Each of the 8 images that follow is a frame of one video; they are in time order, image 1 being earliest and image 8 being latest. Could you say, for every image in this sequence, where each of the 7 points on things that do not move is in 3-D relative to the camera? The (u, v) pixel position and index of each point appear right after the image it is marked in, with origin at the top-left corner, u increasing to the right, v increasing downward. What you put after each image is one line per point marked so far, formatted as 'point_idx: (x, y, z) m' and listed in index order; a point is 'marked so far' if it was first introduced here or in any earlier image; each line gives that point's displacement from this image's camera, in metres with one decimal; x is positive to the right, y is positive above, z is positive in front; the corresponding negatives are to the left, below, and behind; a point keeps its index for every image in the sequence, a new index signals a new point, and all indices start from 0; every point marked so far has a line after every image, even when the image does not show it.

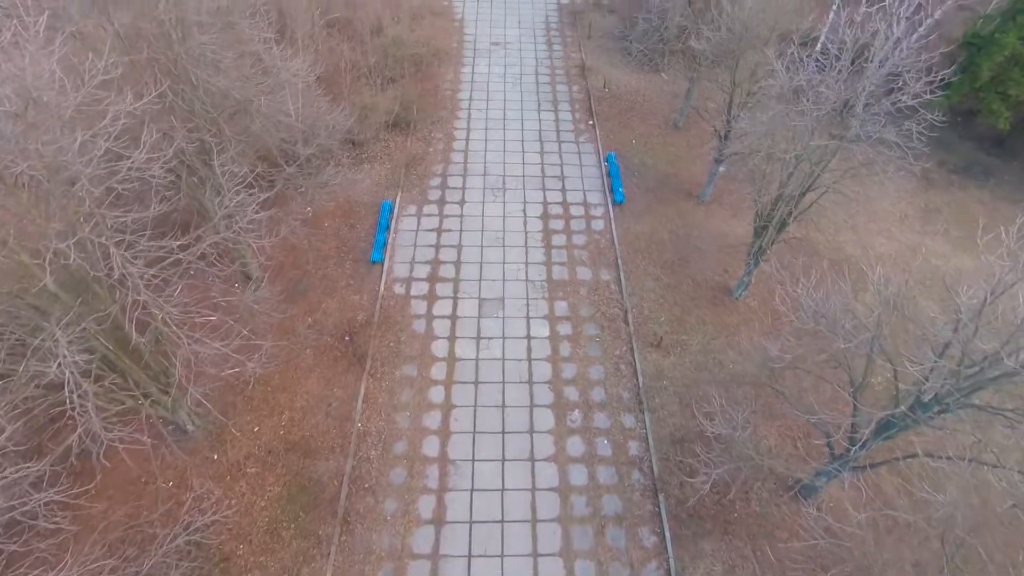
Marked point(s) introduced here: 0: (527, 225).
0: (+0.3, +1.3, +11.0) m
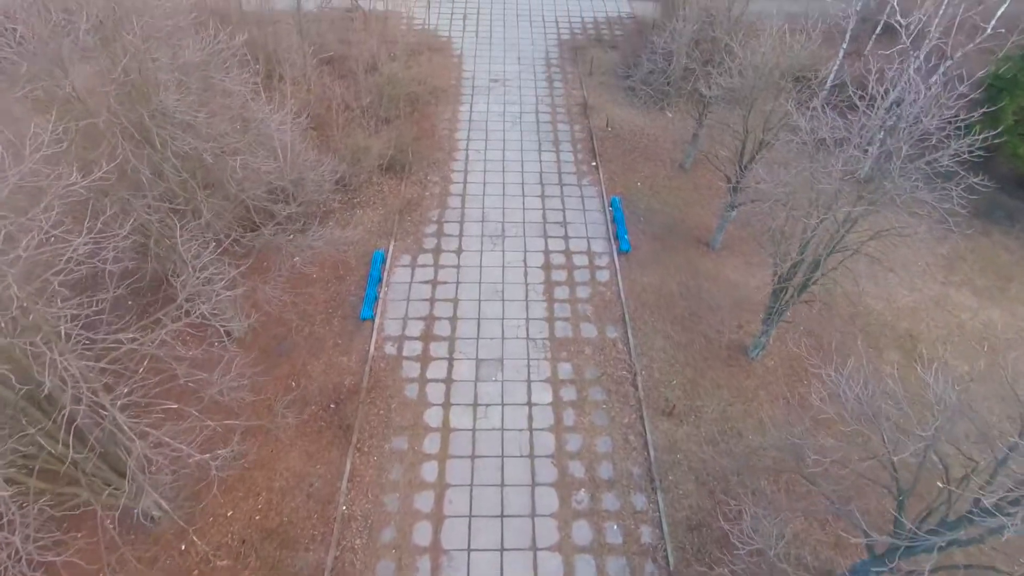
0: (+0.3, +0.2, +10.3) m
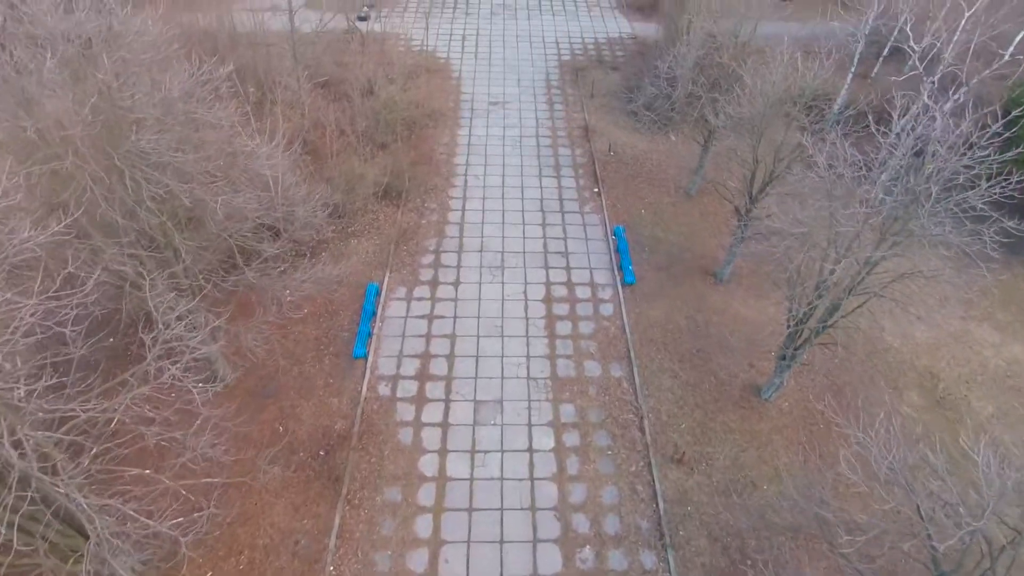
0: (+0.3, -0.4, +9.9) m
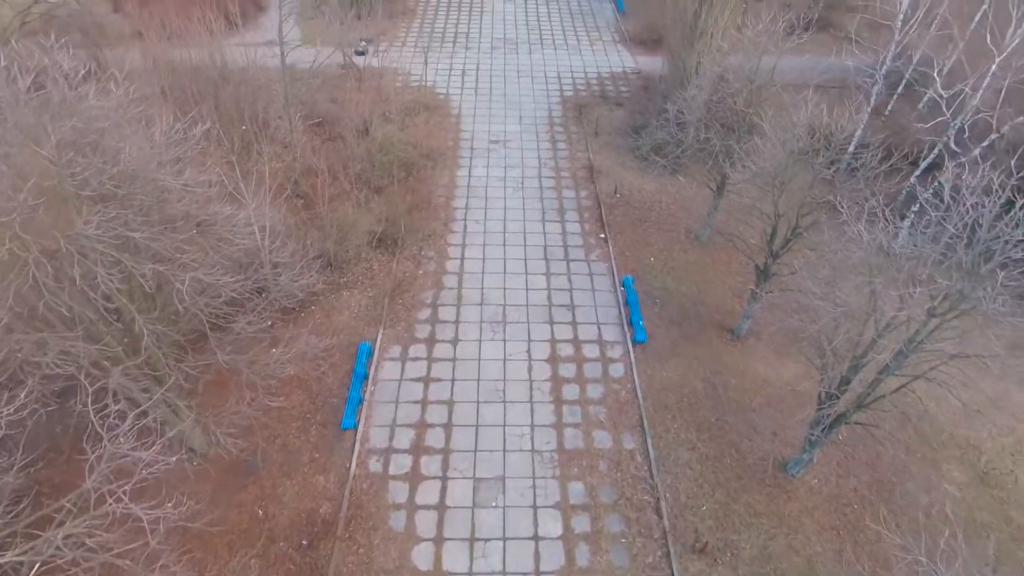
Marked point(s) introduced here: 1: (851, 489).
0: (+0.3, -1.4, +9.2) m
1: (+4.9, -2.9, +7.7) m
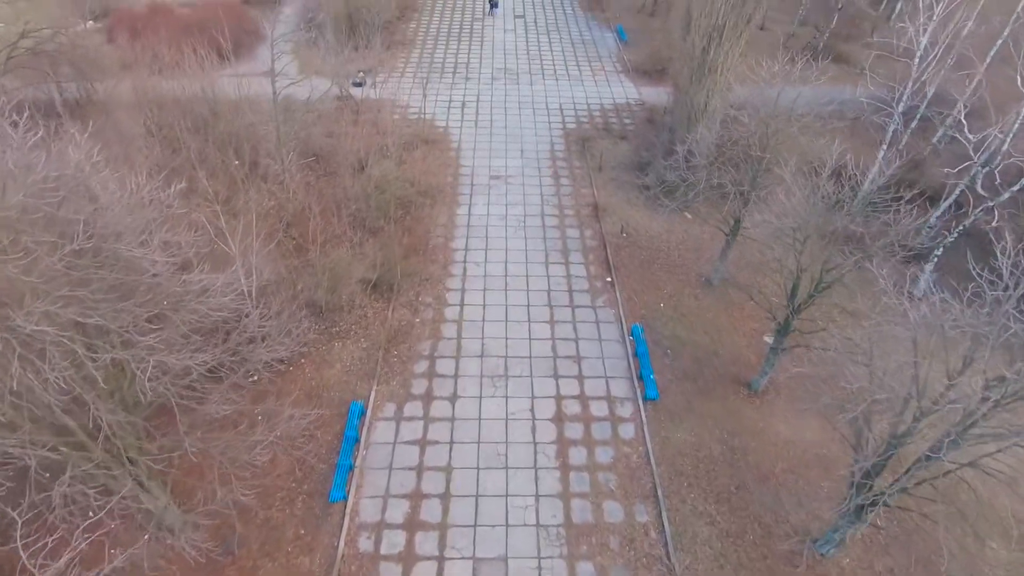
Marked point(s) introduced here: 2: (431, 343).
0: (+0.4, -2.3, +8.5) m
1: (+5.0, -3.7, +7.0) m
2: (-1.5, -1.0, +9.8) m
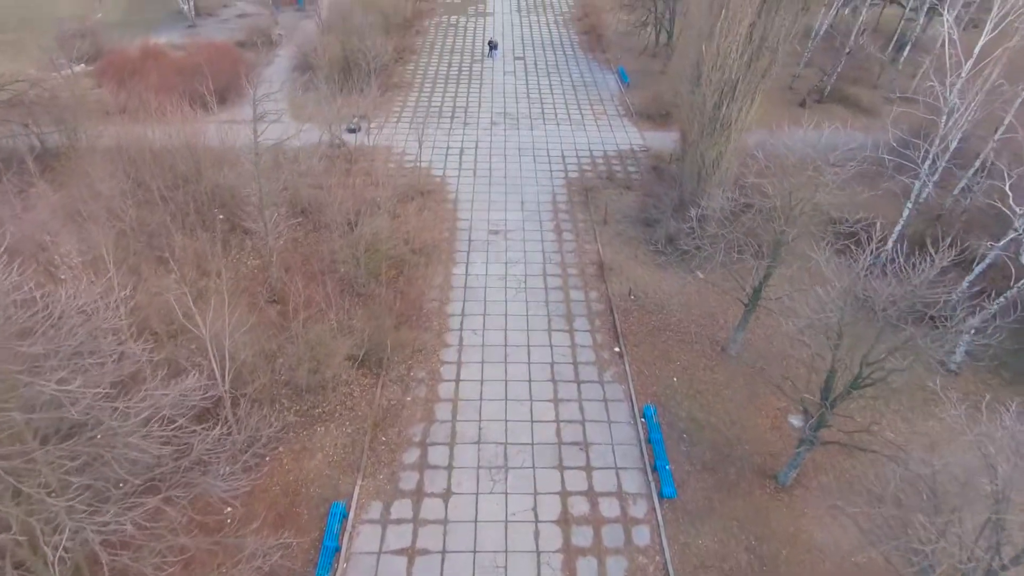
0: (+0.4, -3.6, +7.6) m
1: (+5.0, -4.9, +6.0) m
2: (-1.5, -2.3, +8.9) m
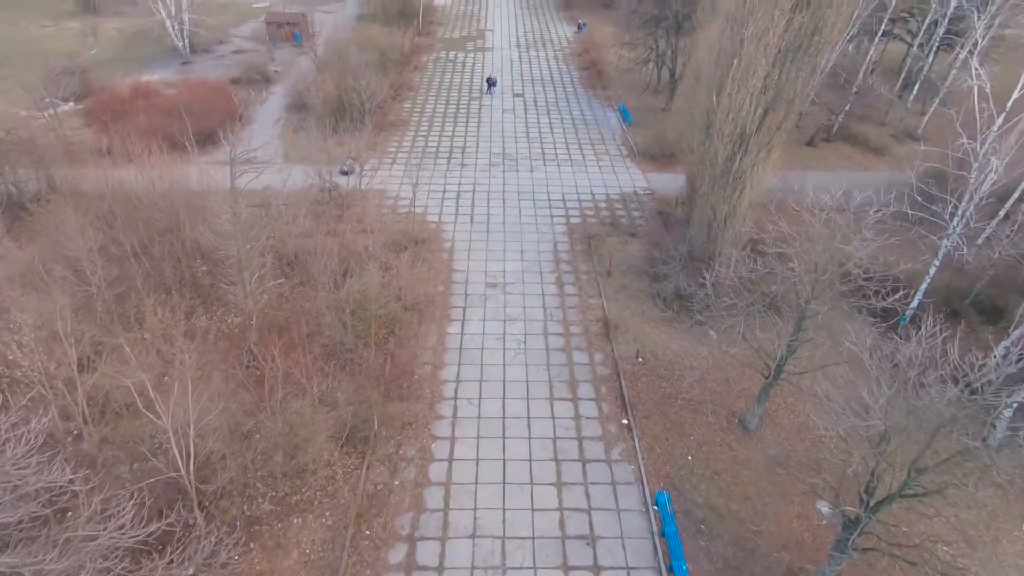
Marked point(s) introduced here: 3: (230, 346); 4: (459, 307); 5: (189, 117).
0: (+0.4, -4.7, +6.6) m
1: (+5.0, -5.9, +5.0) m
2: (-1.5, -3.5, +8.0) m
3: (-5.4, -1.1, +10.2) m
4: (-1.2, -0.4, +11.6) m
5: (-10.3, +5.4, +17.0) m
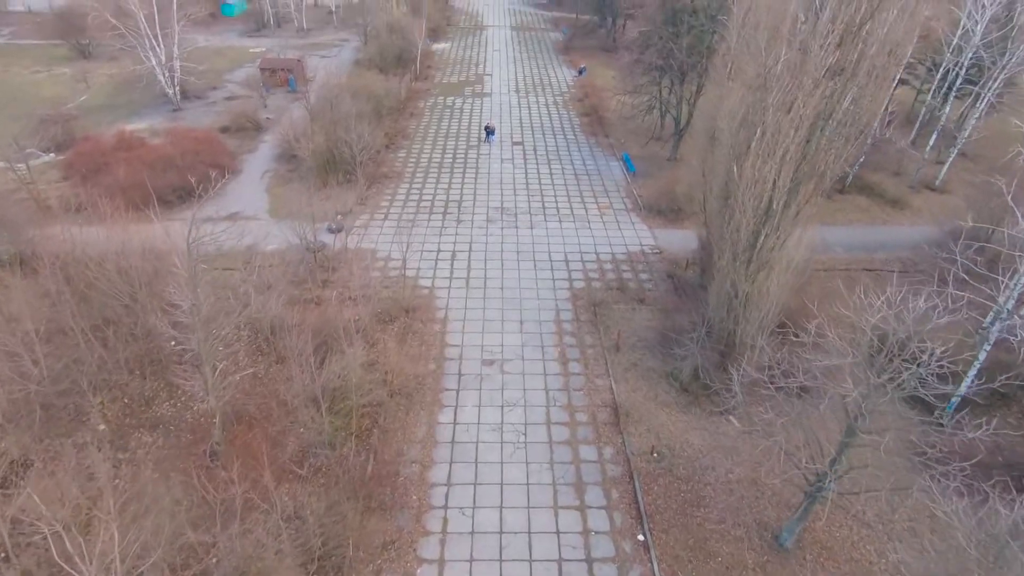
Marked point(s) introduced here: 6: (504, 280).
0: (+0.3, -6.0, +5.3) m
1: (+4.9, -7.1, +3.6) m
2: (-1.5, -4.9, +6.7) m
3: (-5.4, -2.6, +9.0) m
4: (-1.2, -2.0, +10.4) m
5: (-10.4, +3.5, +16.1) m
6: (-0.2, +0.2, +13.3) m
